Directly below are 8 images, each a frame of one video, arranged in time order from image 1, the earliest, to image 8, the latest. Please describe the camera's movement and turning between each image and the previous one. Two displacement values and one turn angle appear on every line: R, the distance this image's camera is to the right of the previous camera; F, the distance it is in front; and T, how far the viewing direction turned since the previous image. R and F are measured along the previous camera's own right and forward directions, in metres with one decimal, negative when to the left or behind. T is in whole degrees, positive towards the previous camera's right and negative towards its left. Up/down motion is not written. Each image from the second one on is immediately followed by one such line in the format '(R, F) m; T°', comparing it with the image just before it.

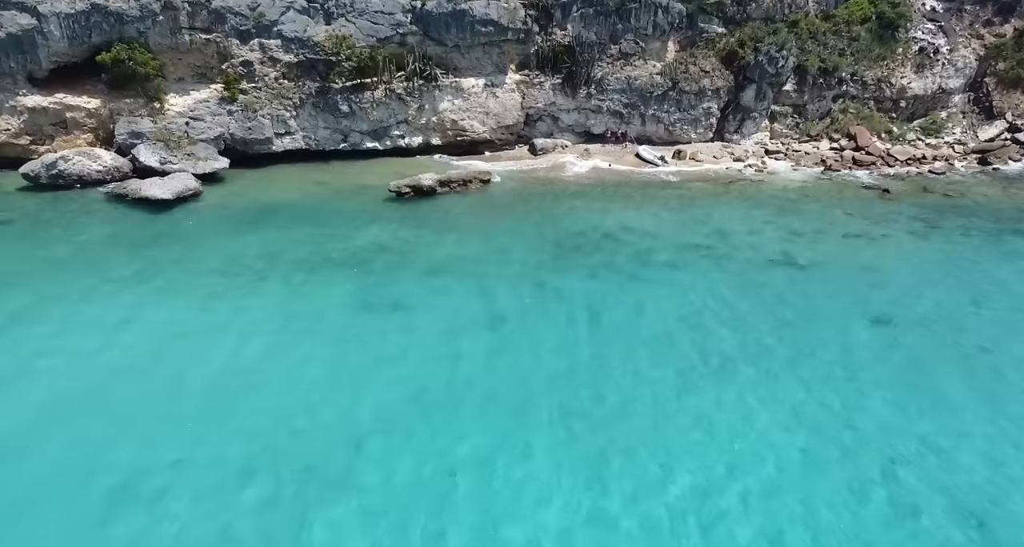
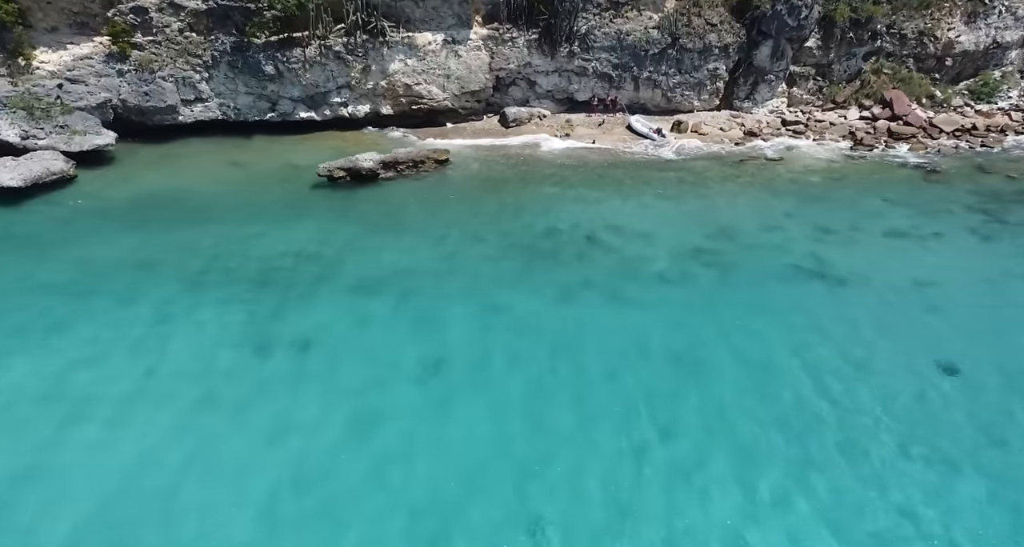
(+1.2, +5.1) m; +1°
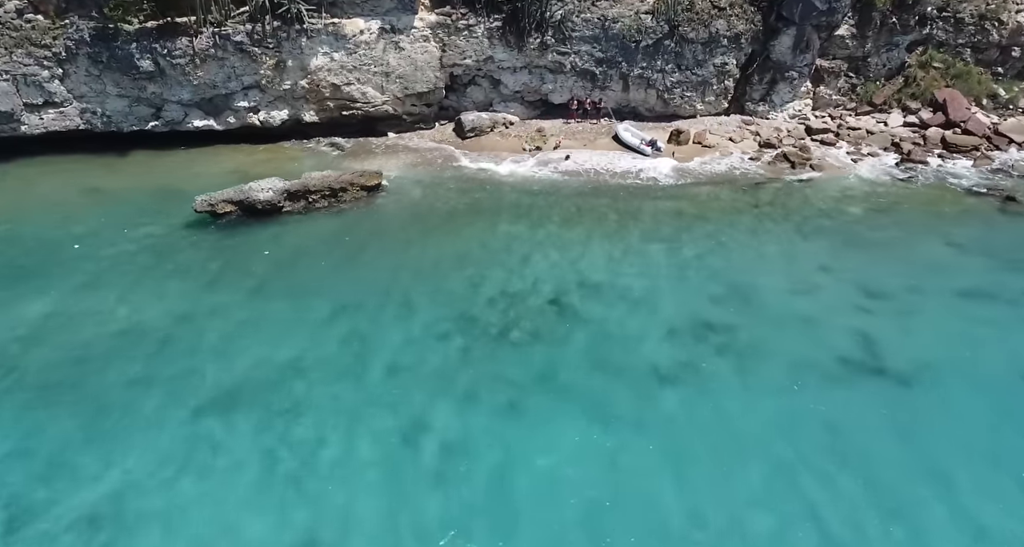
(+1.2, +5.5) m; +1°
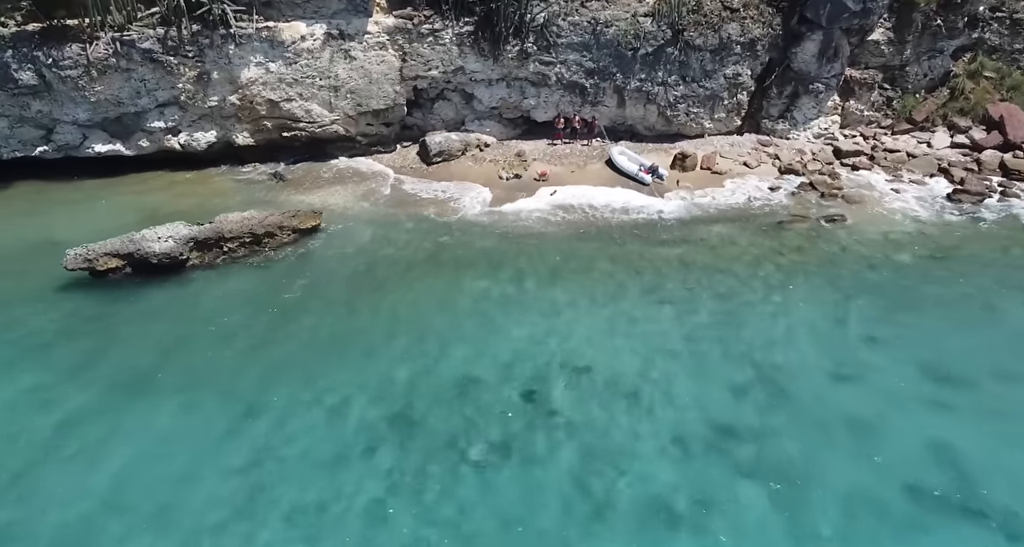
(+0.6, +3.5) m; +1°
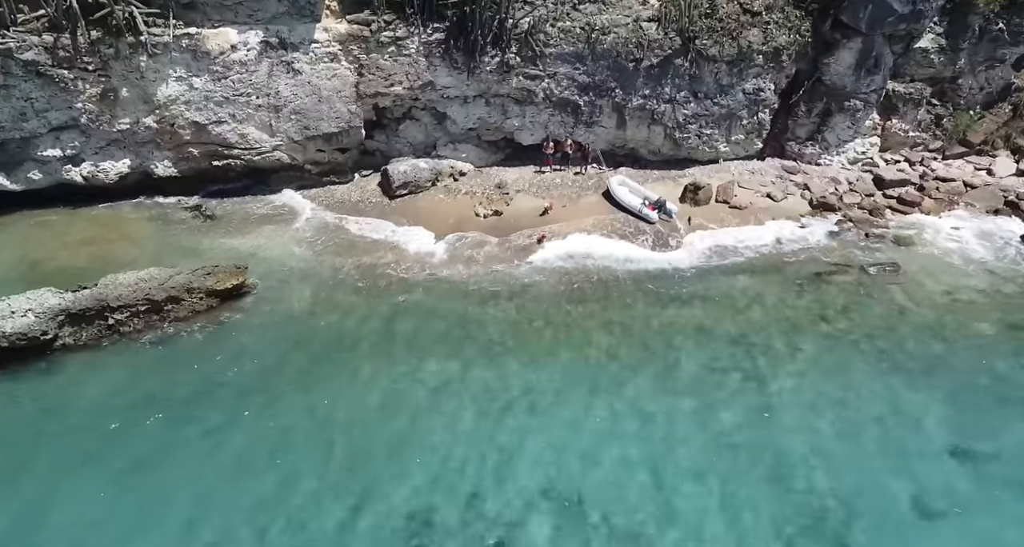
(+0.4, +3.1) m; +1°
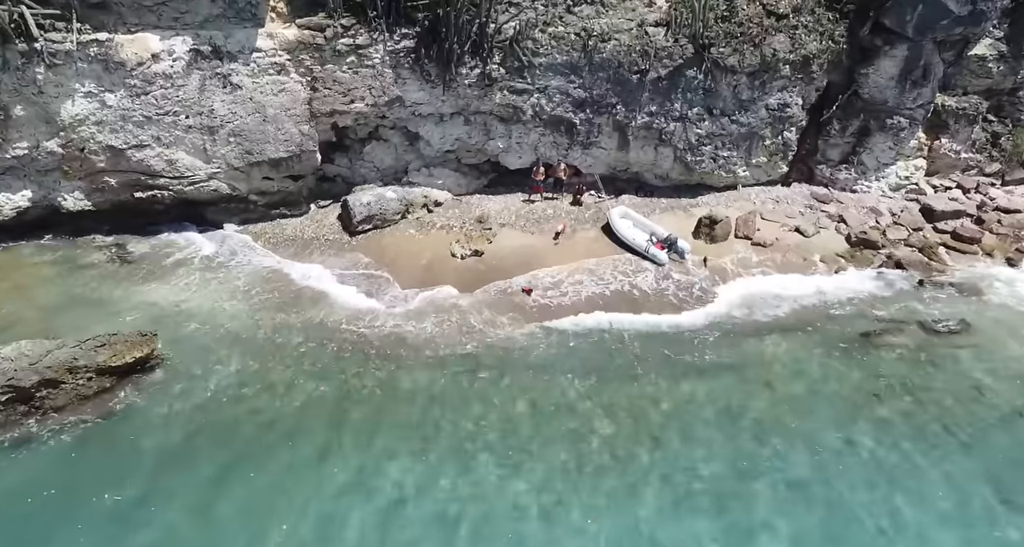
(+0.3, +2.4) m; +1°
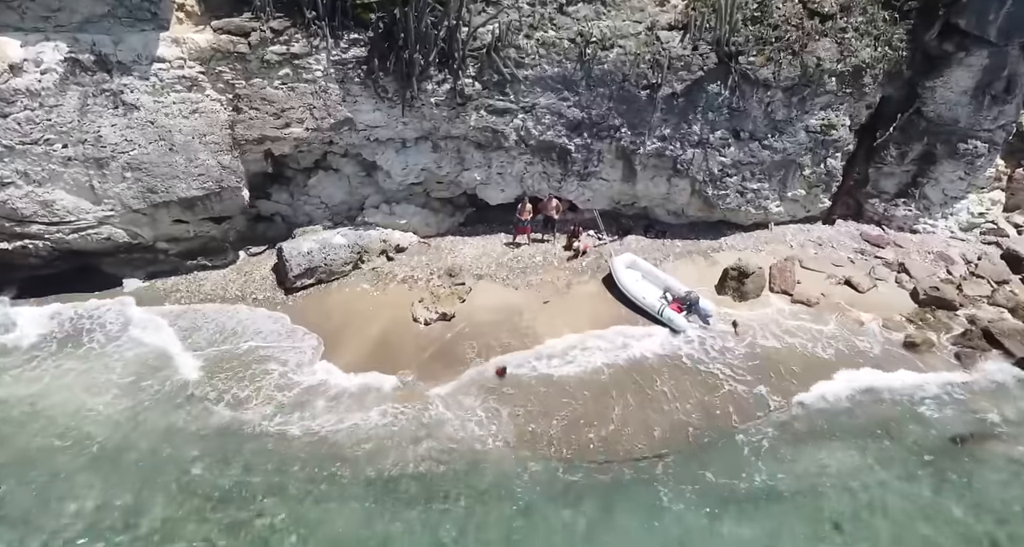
(+0.3, +2.7) m; +1°
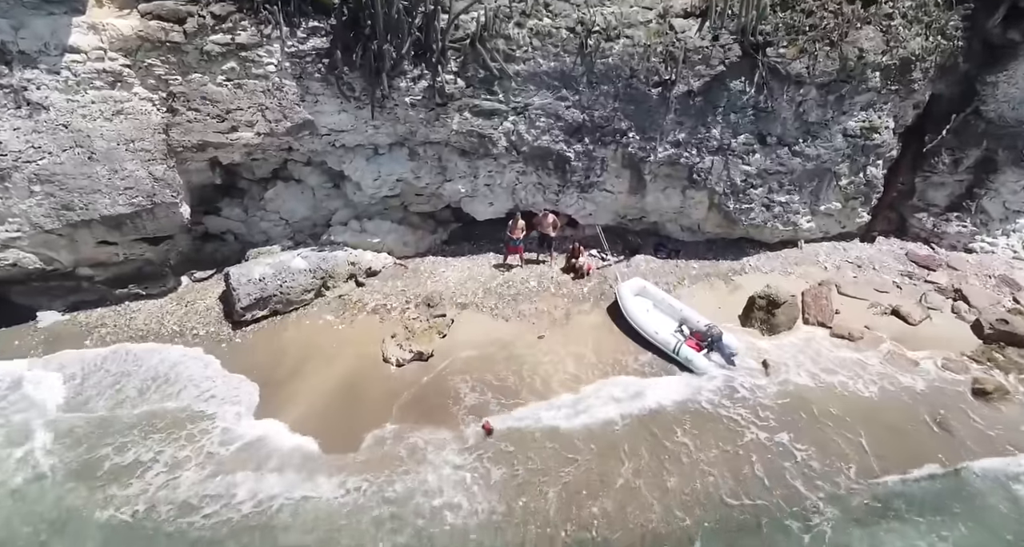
(+0.1, +1.6) m; 0°
